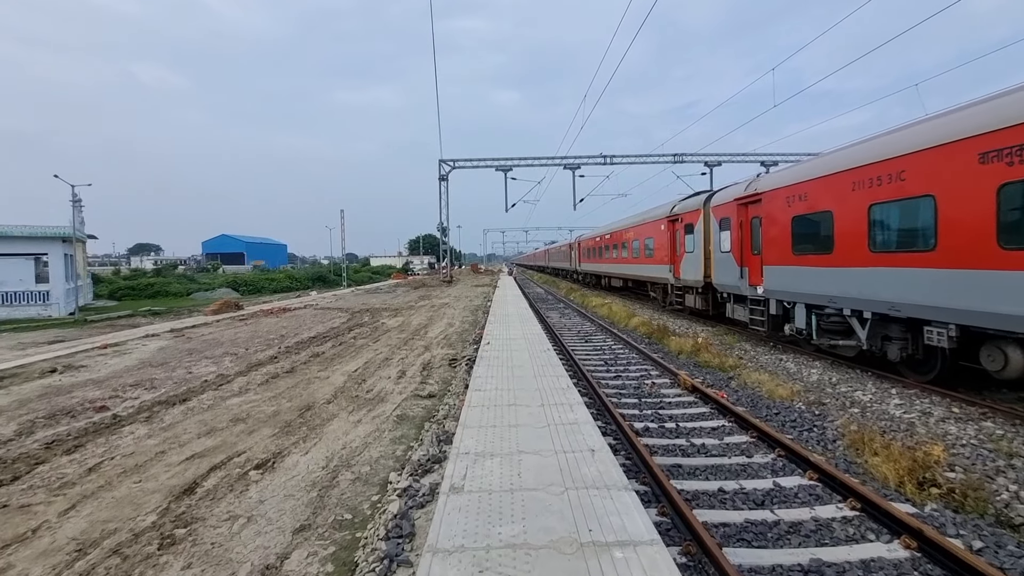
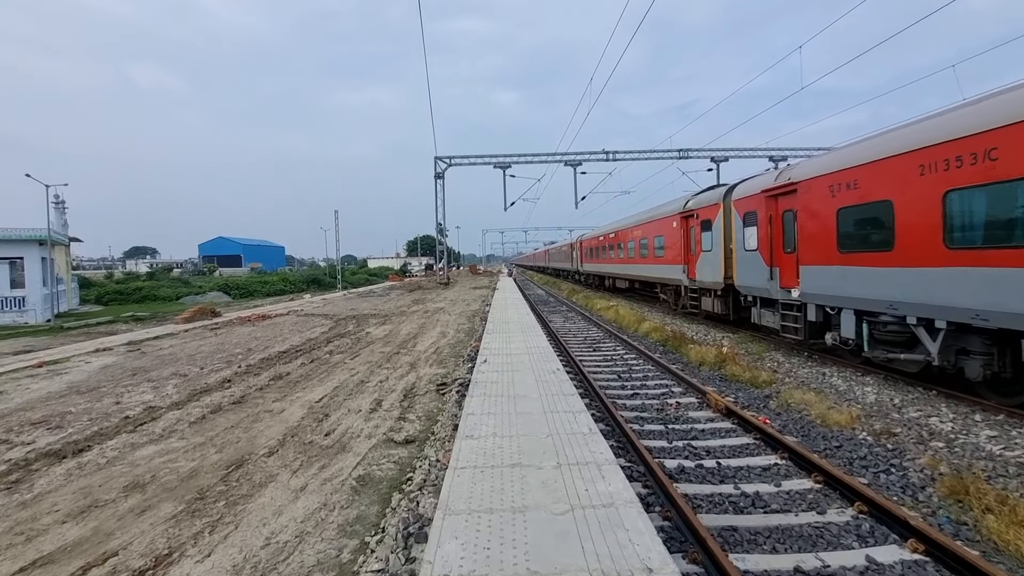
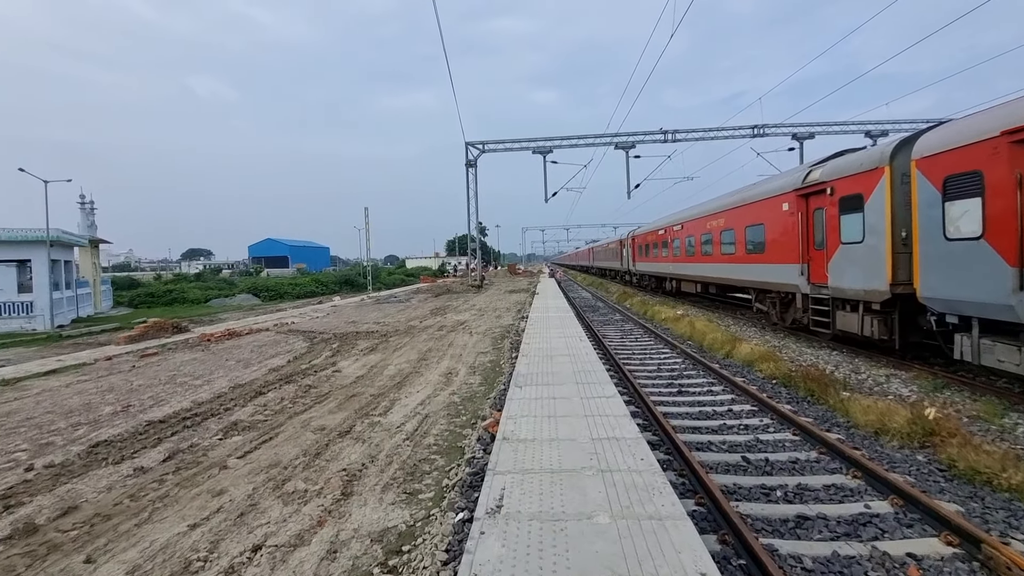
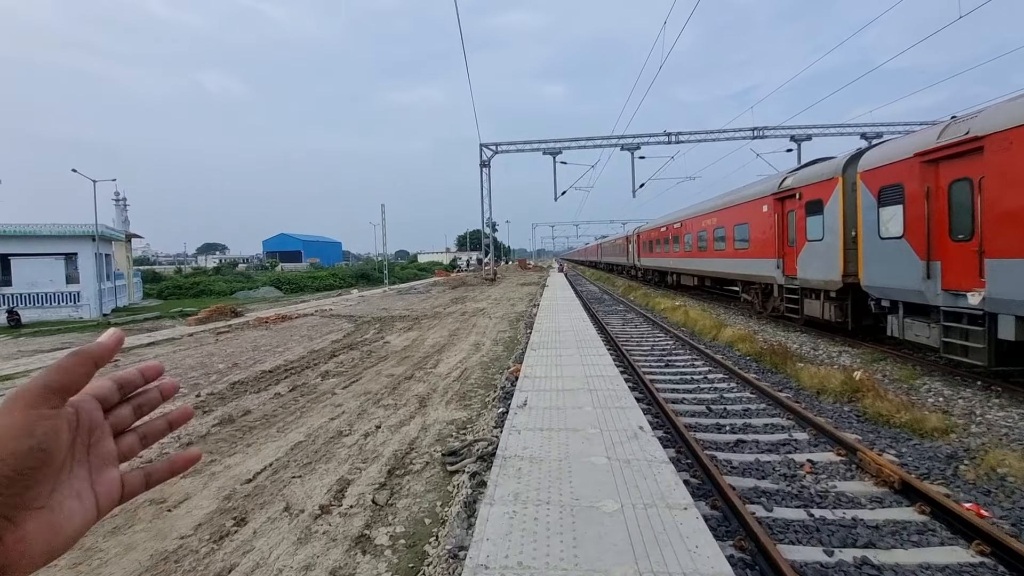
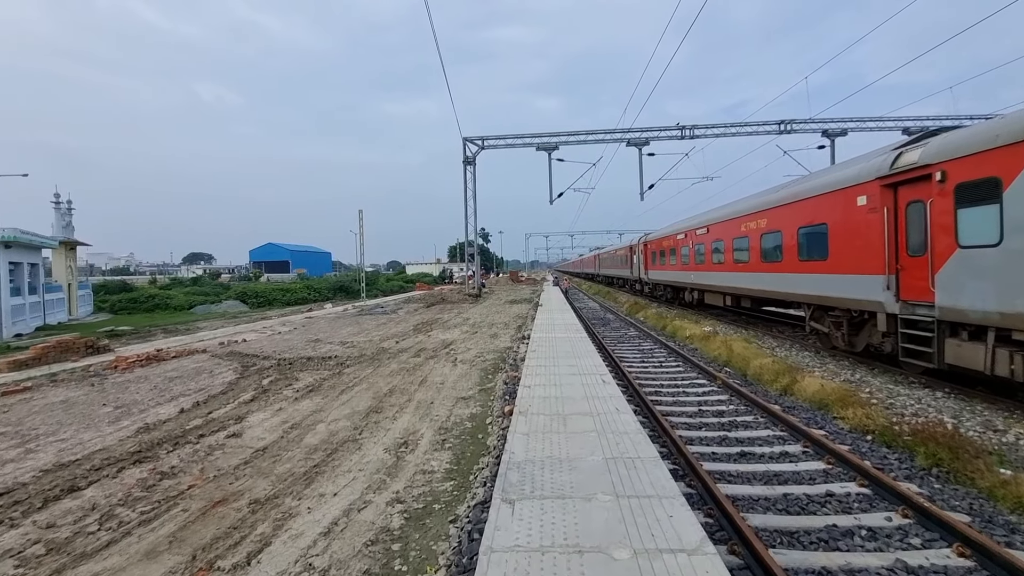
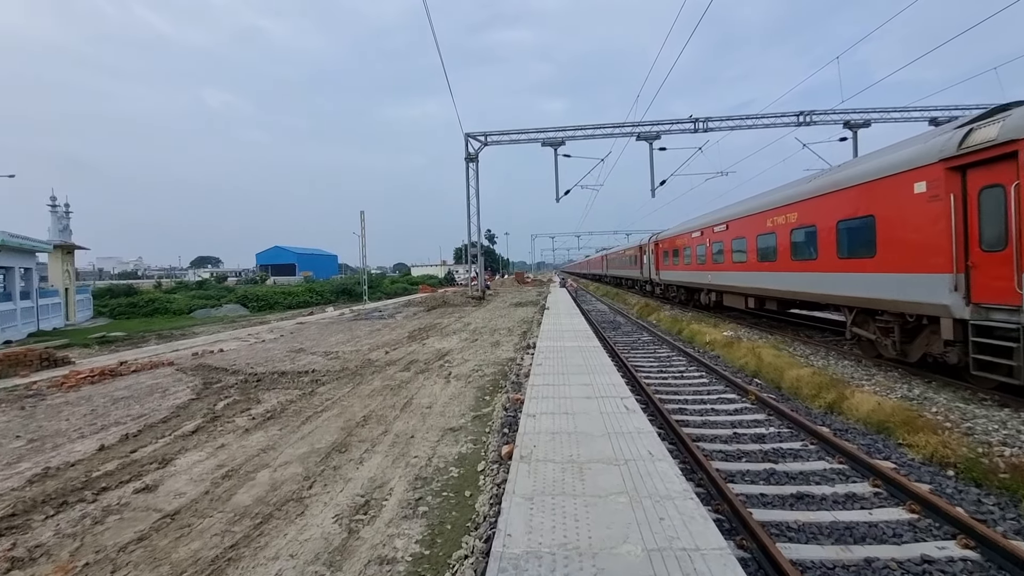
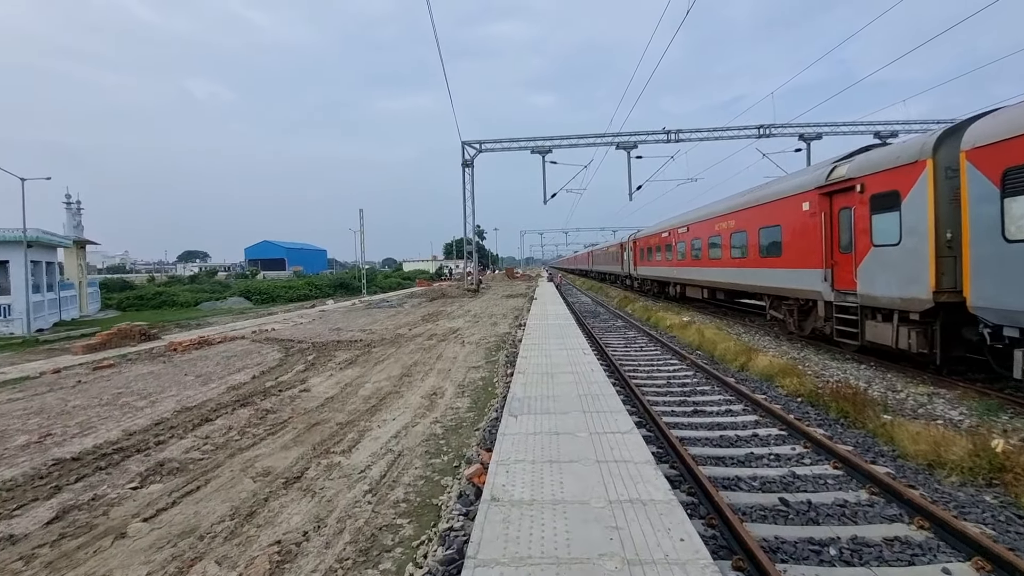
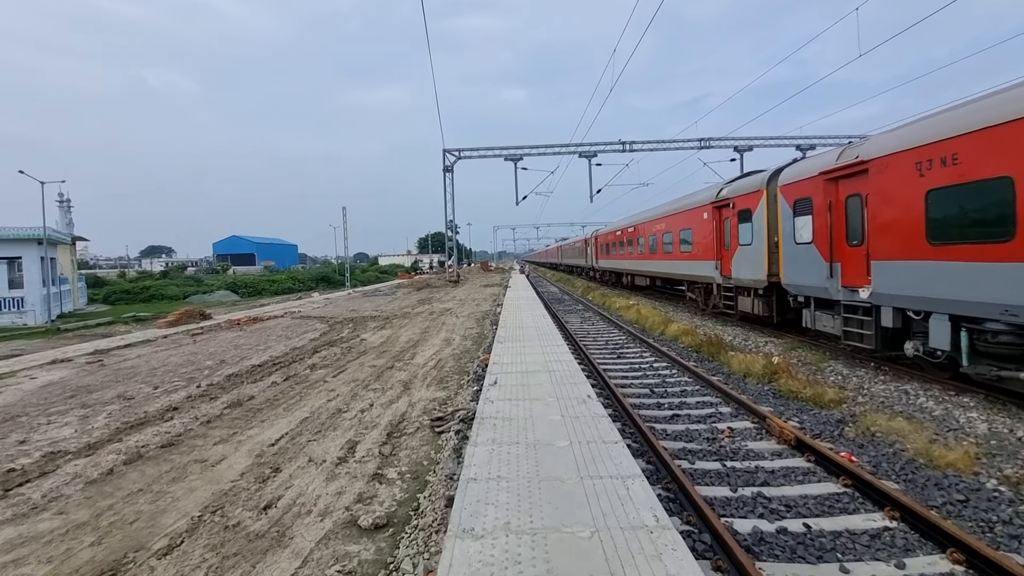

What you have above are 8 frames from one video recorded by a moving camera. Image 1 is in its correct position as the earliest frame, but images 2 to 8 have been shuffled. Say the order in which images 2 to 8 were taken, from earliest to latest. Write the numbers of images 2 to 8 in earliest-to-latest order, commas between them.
2, 8, 4, 3, 7, 5, 6
